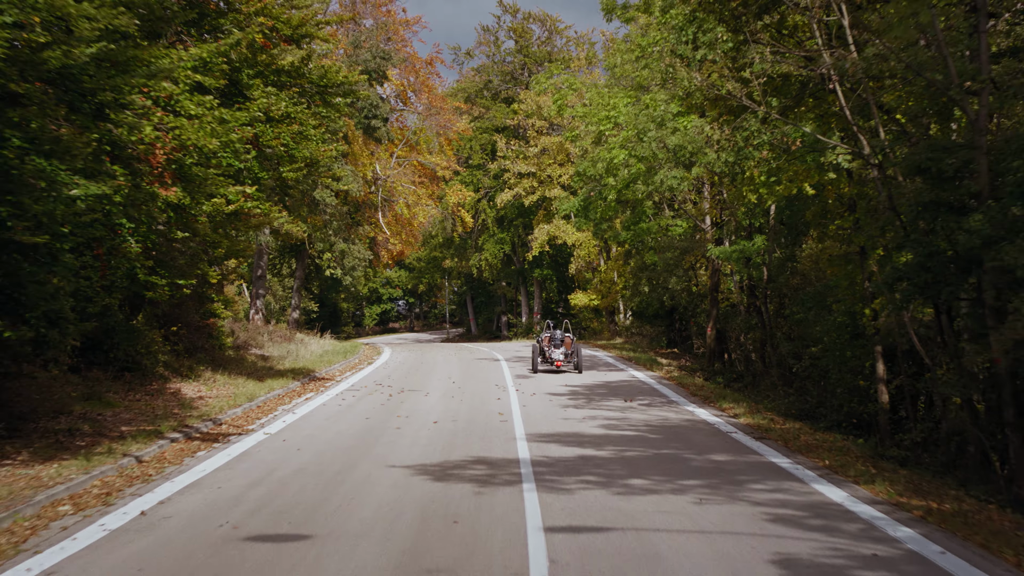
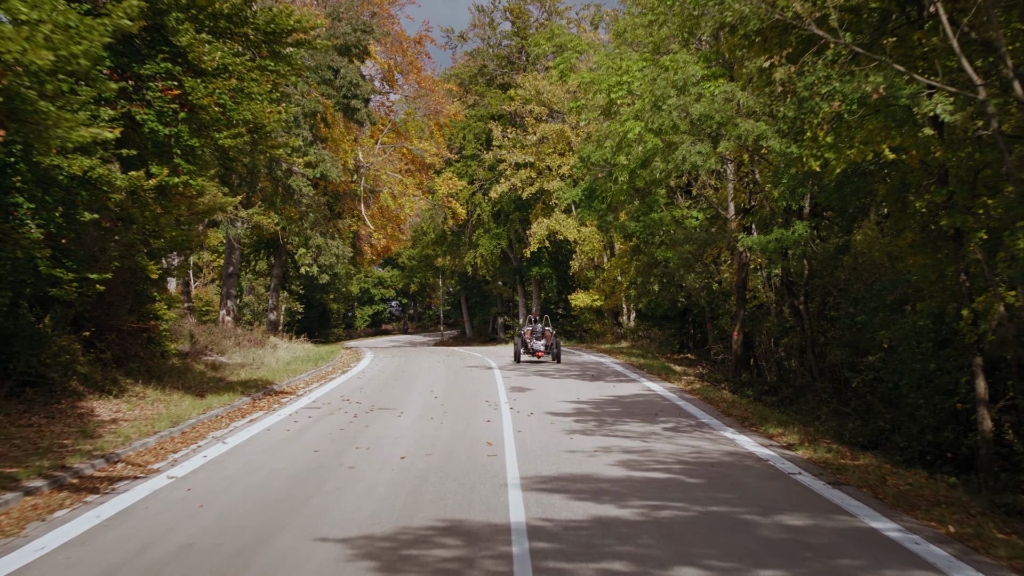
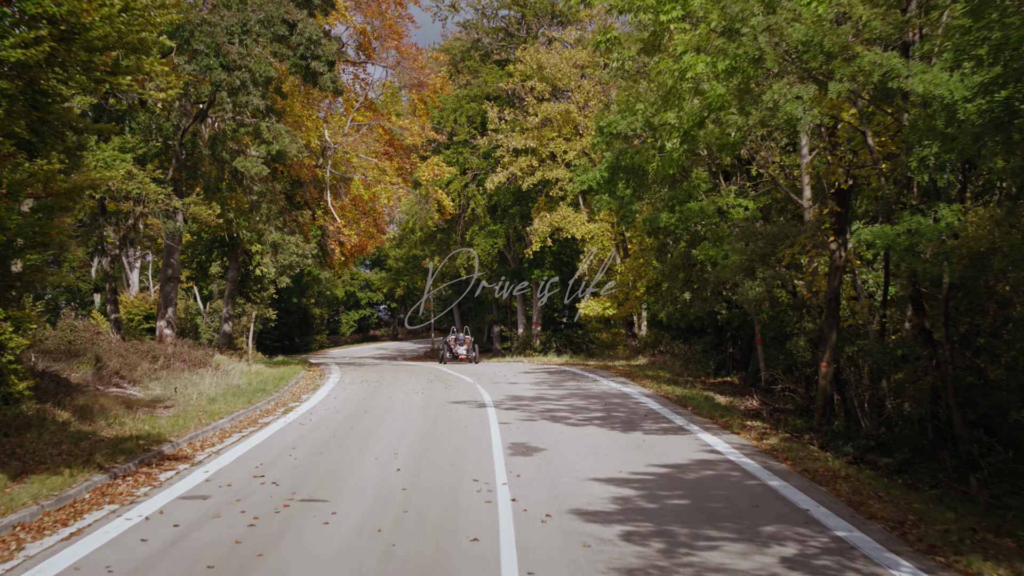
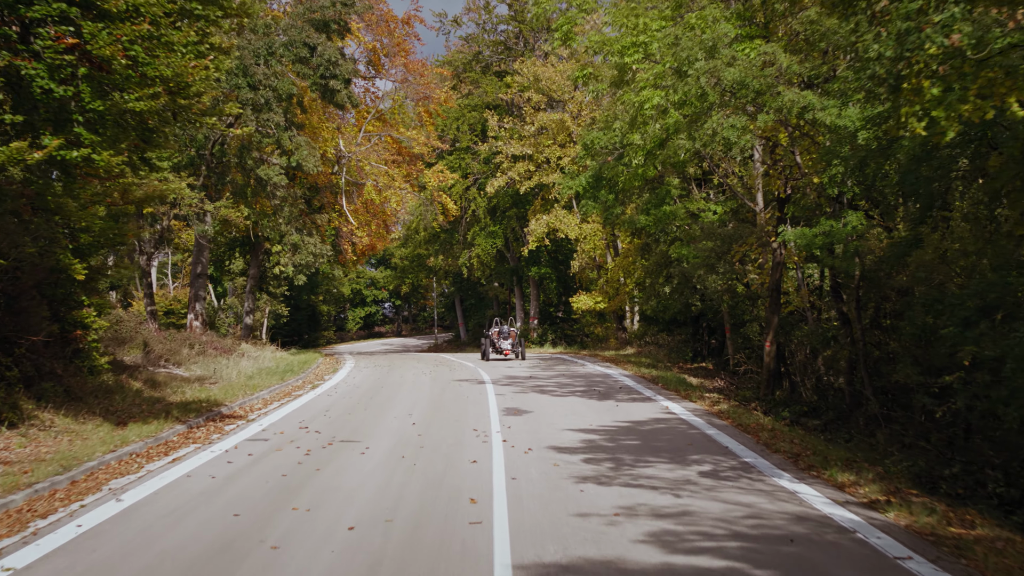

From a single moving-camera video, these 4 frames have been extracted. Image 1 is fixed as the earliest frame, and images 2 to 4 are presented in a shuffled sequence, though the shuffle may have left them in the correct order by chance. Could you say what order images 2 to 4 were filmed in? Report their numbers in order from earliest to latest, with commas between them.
2, 4, 3
